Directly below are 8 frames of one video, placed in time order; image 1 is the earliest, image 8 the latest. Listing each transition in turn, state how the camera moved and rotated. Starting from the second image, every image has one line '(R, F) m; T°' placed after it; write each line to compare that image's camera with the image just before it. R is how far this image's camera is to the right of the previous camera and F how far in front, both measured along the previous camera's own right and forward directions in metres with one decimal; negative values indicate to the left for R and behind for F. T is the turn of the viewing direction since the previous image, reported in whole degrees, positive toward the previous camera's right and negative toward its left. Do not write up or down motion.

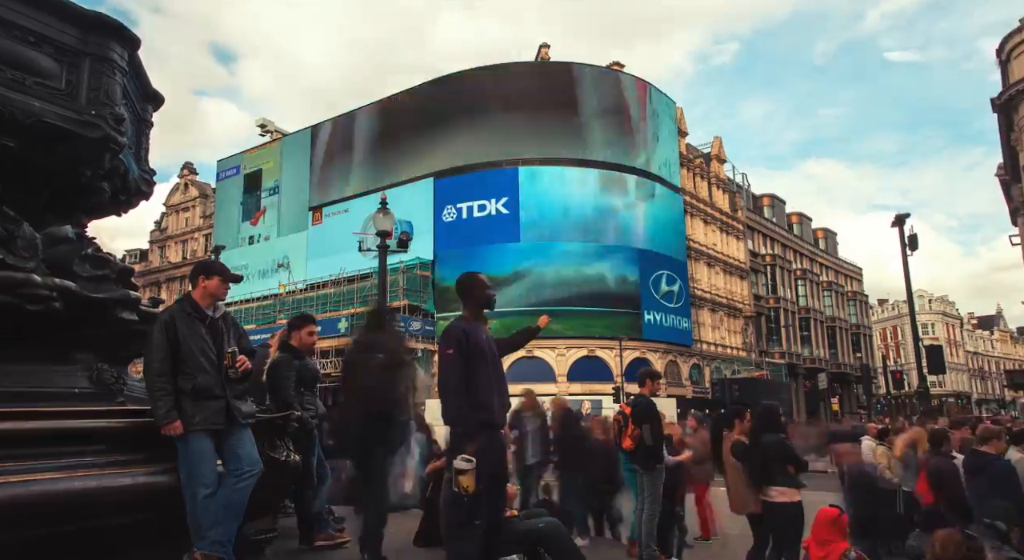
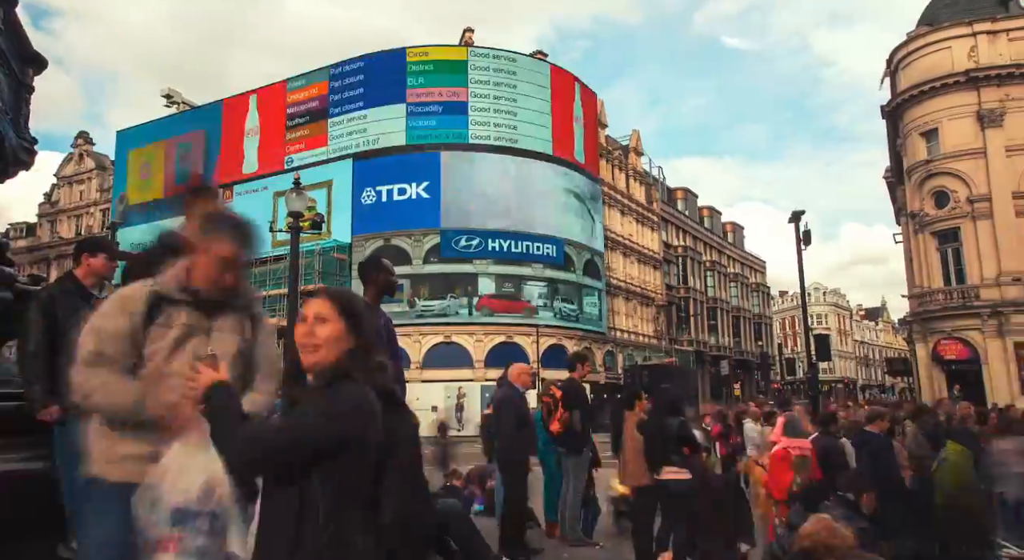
(+2.1, -1.1) m; +7°
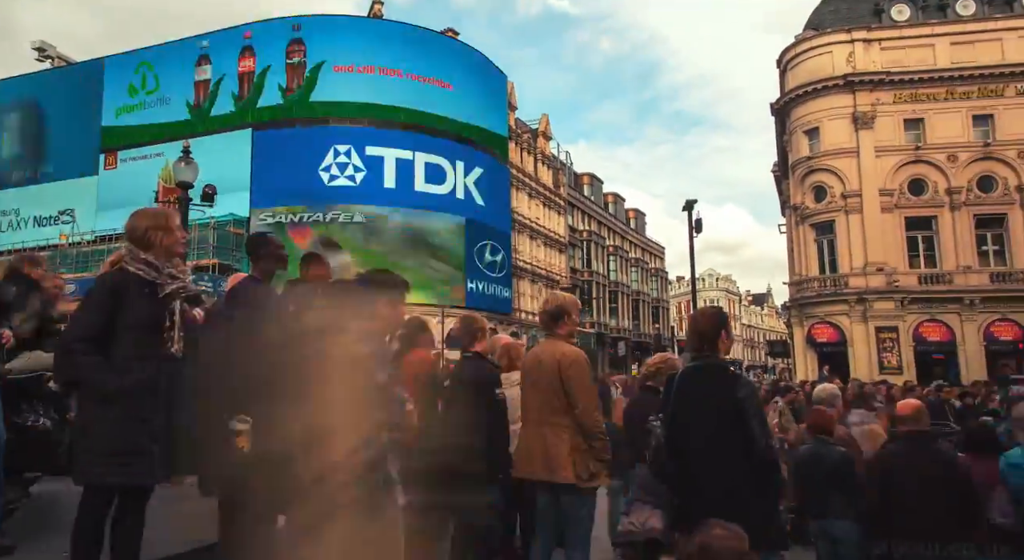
(+1.8, -1.3) m; +8°
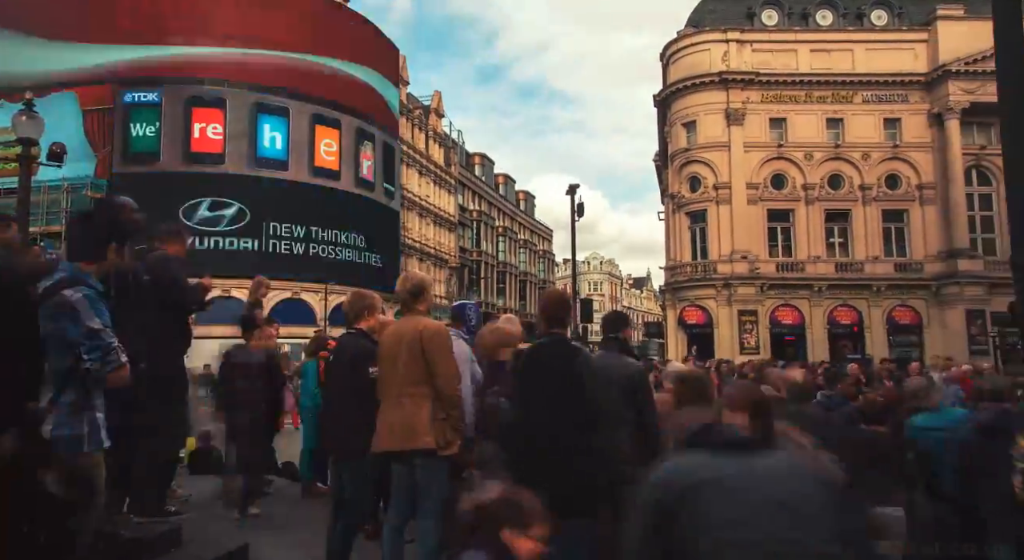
(+1.7, -0.7) m; +9°
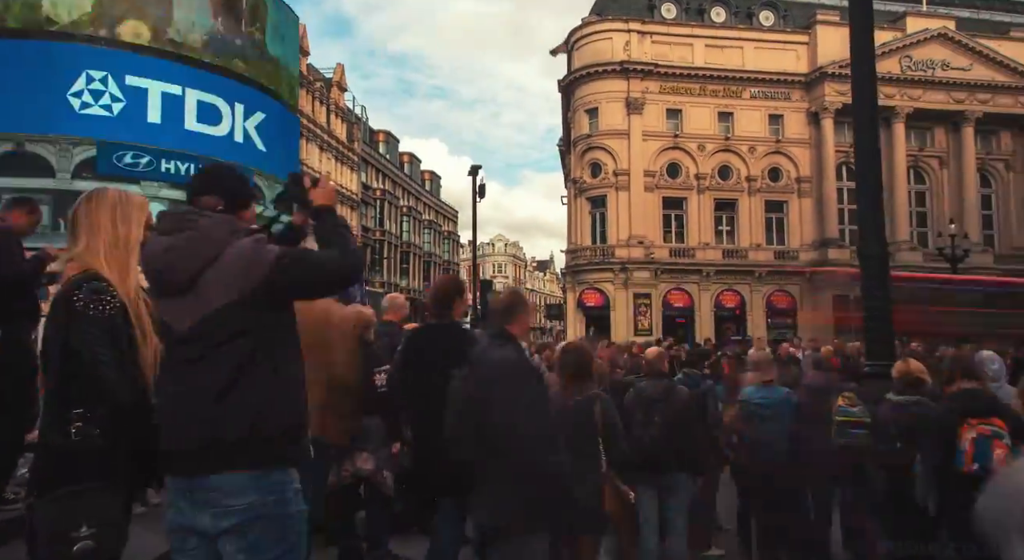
(+1.1, -0.5) m; +8°
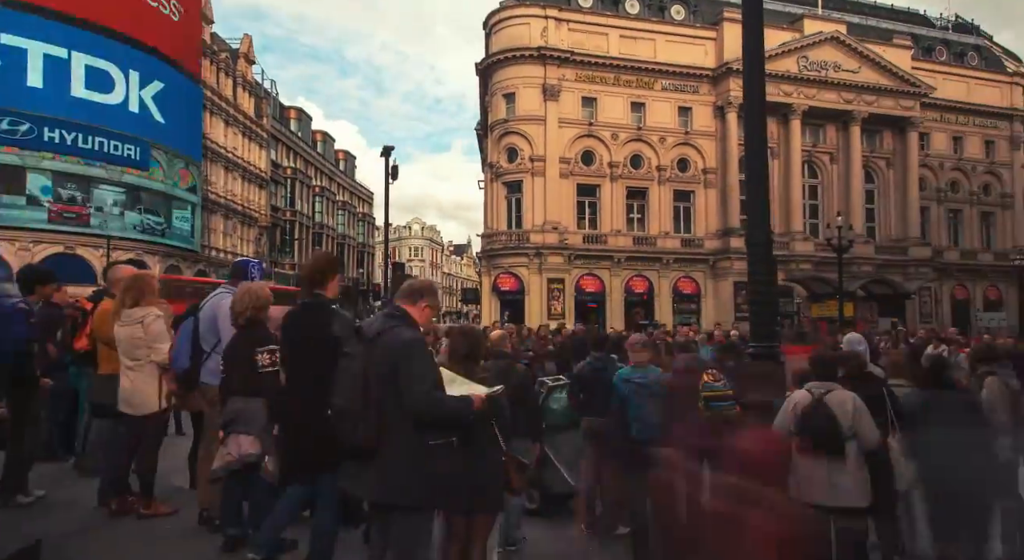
(+0.8, -0.3) m; +7°
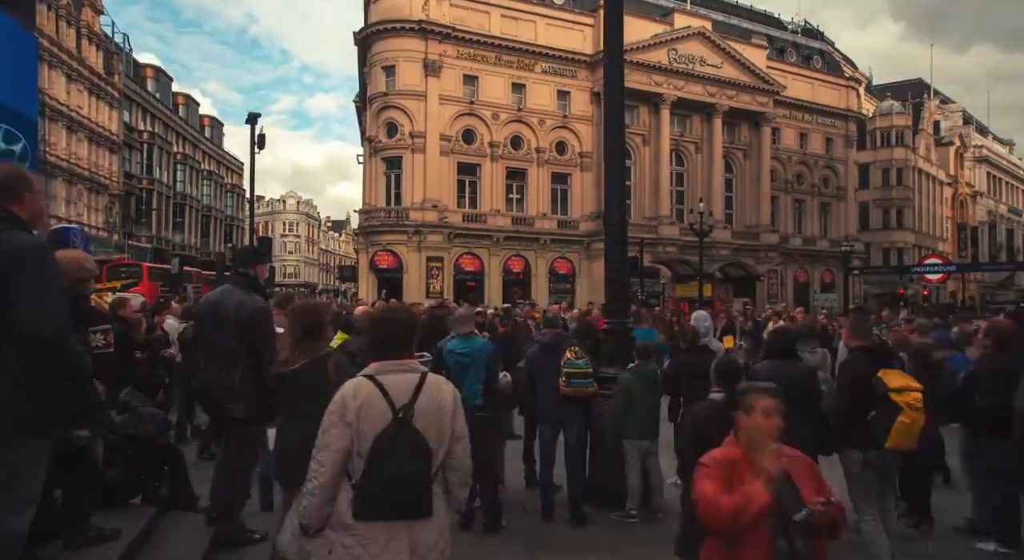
(+1.0, -0.1) m; +10°
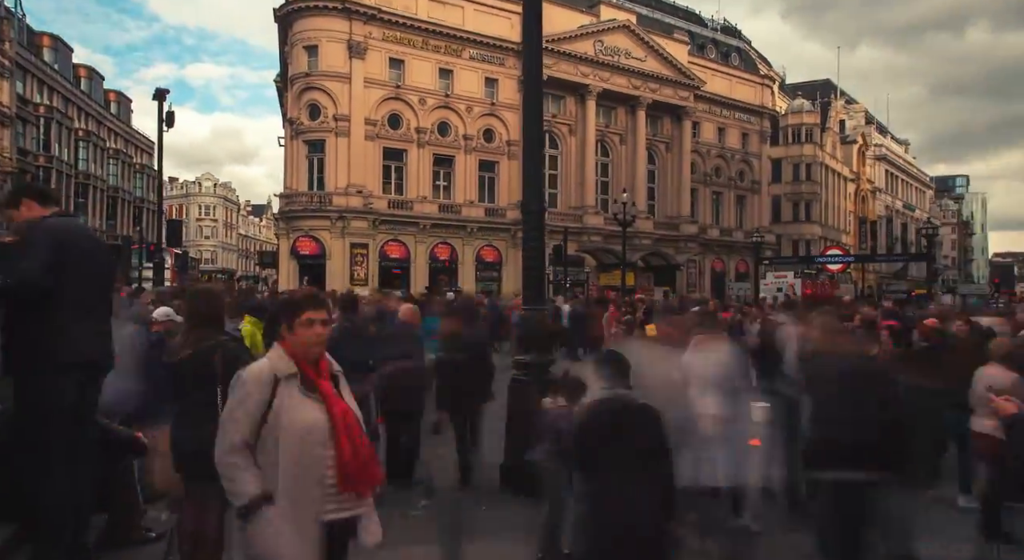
(+0.6, +0.2) m; +6°
